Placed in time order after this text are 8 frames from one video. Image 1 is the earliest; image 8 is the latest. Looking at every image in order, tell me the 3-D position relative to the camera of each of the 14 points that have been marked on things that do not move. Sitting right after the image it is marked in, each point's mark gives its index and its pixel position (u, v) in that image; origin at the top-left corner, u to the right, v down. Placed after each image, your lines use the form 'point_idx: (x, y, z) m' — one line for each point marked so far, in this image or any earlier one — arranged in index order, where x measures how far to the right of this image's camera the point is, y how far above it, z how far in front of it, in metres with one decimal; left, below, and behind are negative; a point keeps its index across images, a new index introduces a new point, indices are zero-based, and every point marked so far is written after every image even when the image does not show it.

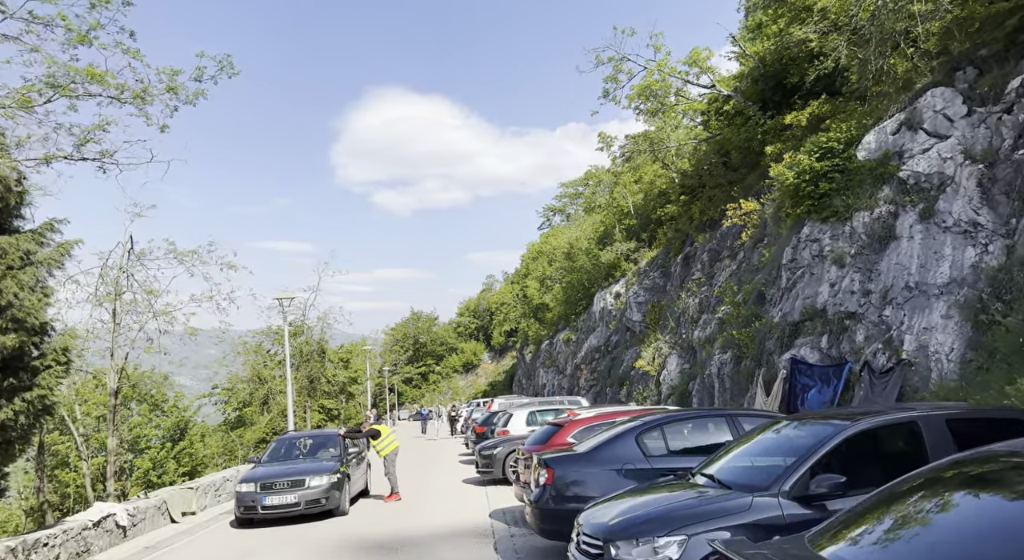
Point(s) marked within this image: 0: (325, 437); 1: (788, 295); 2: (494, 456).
0: (-3.8, -3.2, +14.9) m
1: (+5.8, -0.3, +15.5) m
2: (-0.4, -3.8, +16.0) m
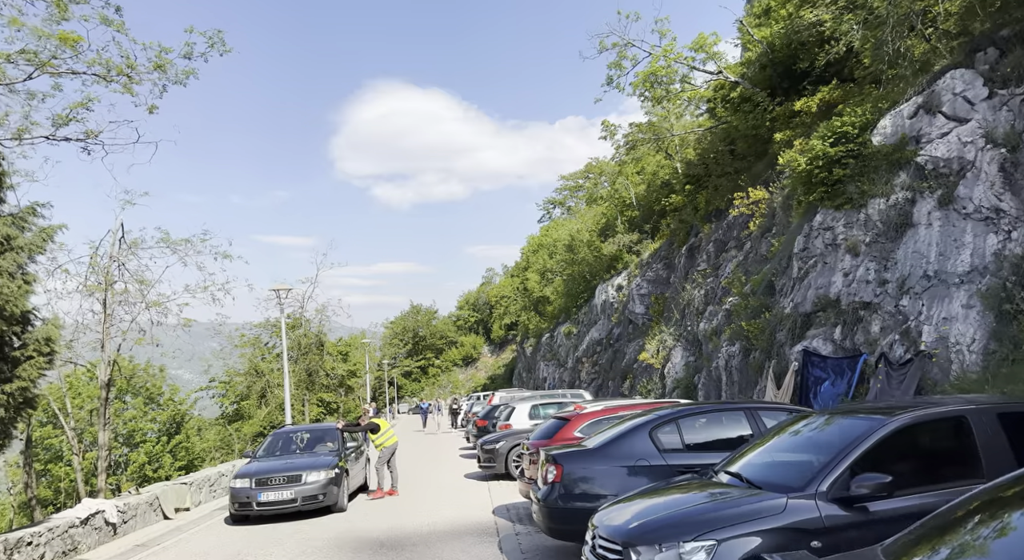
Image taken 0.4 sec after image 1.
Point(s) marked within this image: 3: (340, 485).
0: (-3.7, -3.0, +14.5) m
1: (+5.9, -0.1, +15.0) m
2: (-0.3, -3.6, +15.6) m
3: (-3.0, -3.6, +12.9) m
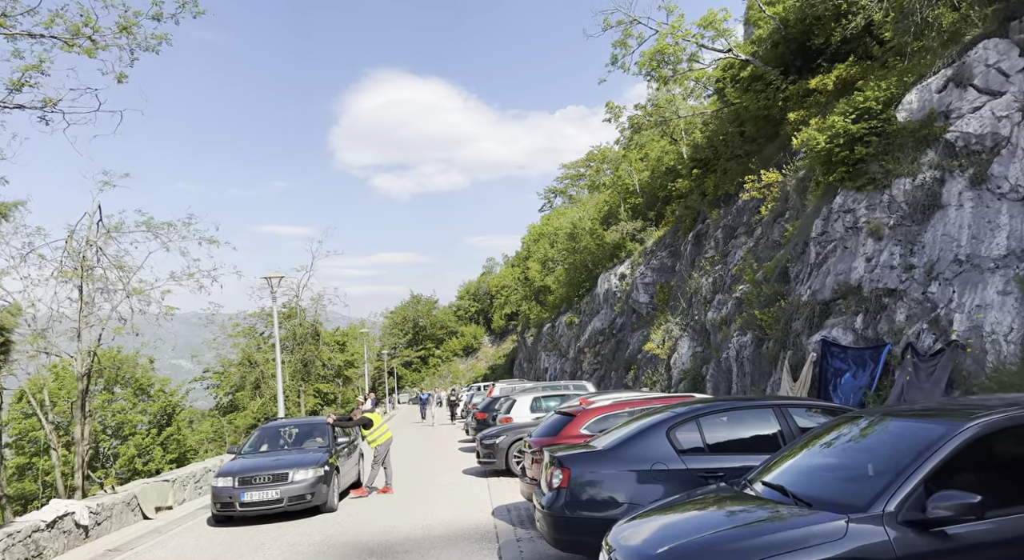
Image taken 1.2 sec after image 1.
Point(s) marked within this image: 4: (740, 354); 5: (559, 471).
0: (-3.7, -2.7, +13.7) m
1: (+5.9, +0.2, +14.2) m
2: (-0.3, -3.3, +14.8) m
3: (-3.0, -3.3, +12.1) m
4: (+5.2, -1.7, +16.7) m
5: (+0.4, -1.8, +6.9) m
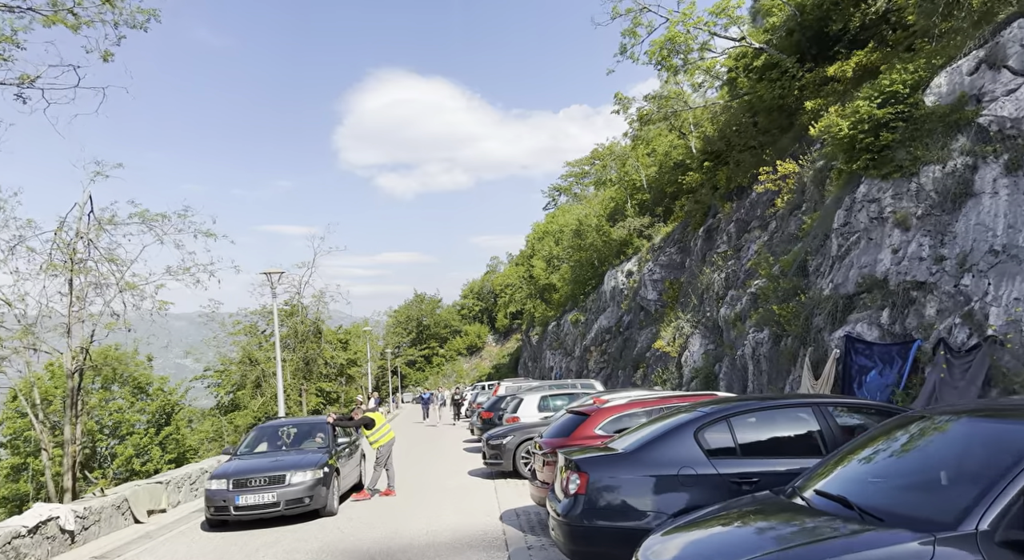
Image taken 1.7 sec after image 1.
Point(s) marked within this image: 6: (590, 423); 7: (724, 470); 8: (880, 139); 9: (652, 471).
0: (-3.6, -2.6, +13.1) m
1: (+6.0, +0.3, +13.6) m
2: (-0.2, -3.2, +14.2) m
3: (-2.9, -3.2, +11.5) m
4: (+5.3, -1.5, +16.1) m
5: (+0.6, -1.7, +6.4) m
6: (+1.0, -1.7, +9.0) m
7: (+1.8, -1.6, +6.1) m
8: (+6.4, +2.5, +12.9) m
9: (+1.2, -1.6, +6.2) m
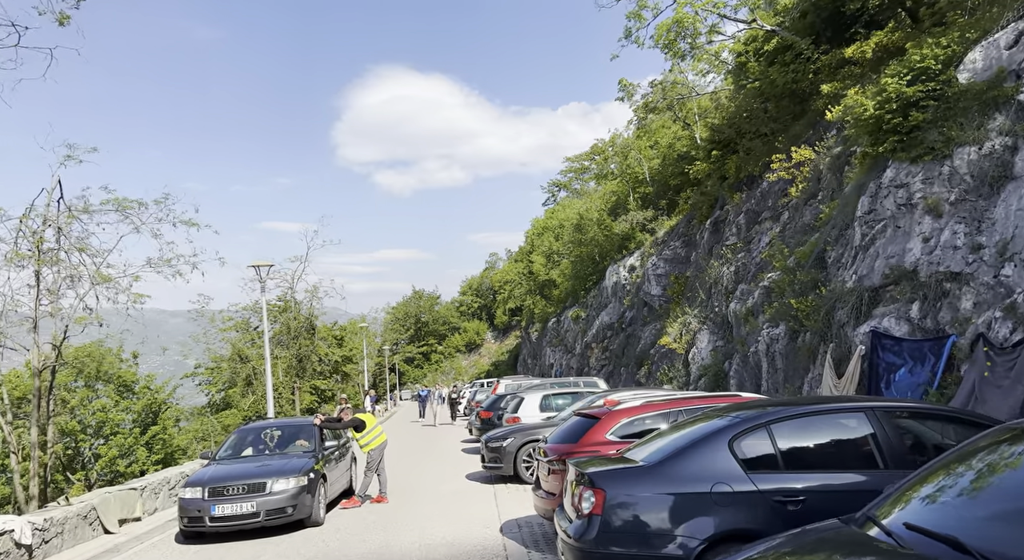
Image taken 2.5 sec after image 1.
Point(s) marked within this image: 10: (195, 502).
0: (-3.5, -2.4, +12.2) m
1: (+6.0, +0.4, +12.7) m
2: (-0.1, -3.1, +13.3) m
3: (-2.8, -3.1, +10.6) m
4: (+5.3, -1.4, +15.2) m
5: (+0.6, -1.6, +5.5) m
6: (+1.0, -1.6, +8.1) m
7: (+1.8, -1.5, +5.2) m
8: (+6.4, +2.6, +12.0) m
9: (+1.2, -1.5, +5.3) m
10: (-4.3, -3.0, +9.9) m
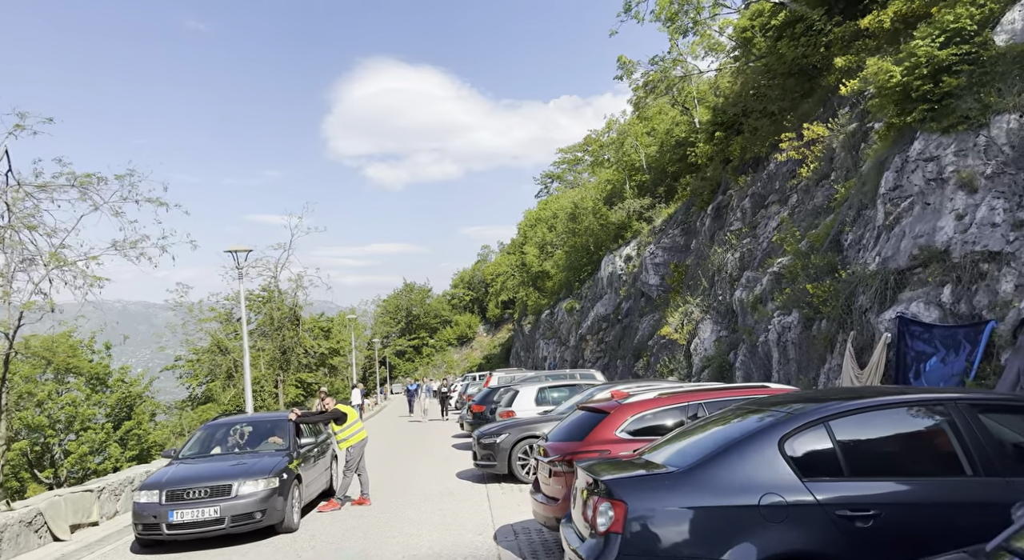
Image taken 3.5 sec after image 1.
0: (-3.6, -2.1, +11.2) m
1: (+5.9, +0.7, +11.7) m
2: (-0.2, -2.8, +12.3) m
3: (-2.9, -2.8, +9.6) m
4: (+5.2, -1.1, +14.2) m
5: (+0.6, -1.3, +4.4) m
6: (+0.9, -1.4, +7.1) m
7: (+1.8, -1.2, +4.2) m
8: (+6.4, +2.9, +11.0) m
9: (+1.2, -1.3, +4.2) m
10: (-4.3, -2.7, +8.8) m
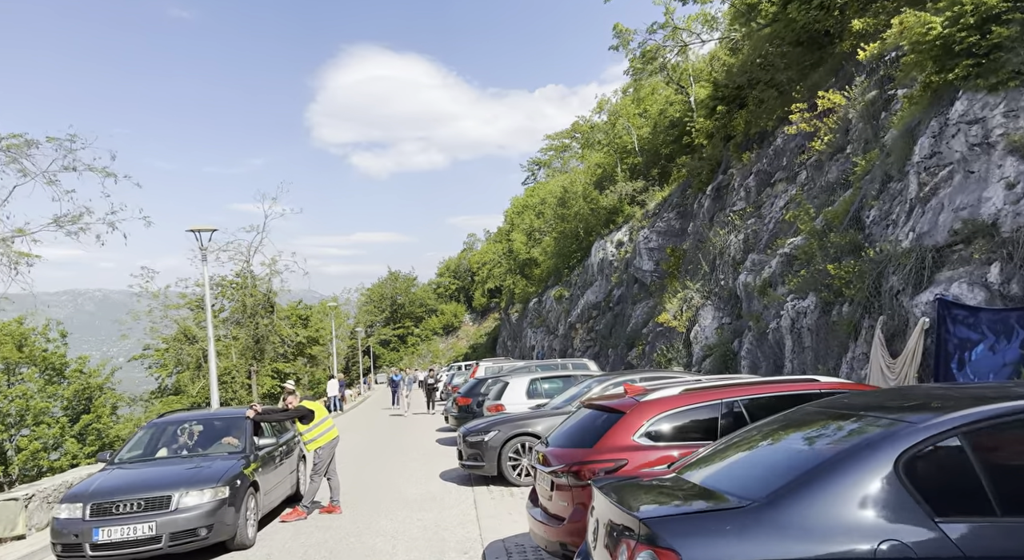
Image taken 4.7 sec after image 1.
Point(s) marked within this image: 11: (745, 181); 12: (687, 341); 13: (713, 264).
0: (-3.8, -1.8, +9.8) m
1: (+5.8, +1.0, +10.4) m
2: (-0.4, -2.5, +11.0) m
3: (-3.0, -2.5, +8.2) m
4: (+5.0, -0.7, +12.9) m
5: (+0.6, -1.1, +3.1) m
6: (+0.9, -1.1, +5.8) m
7: (+1.8, -1.0, +2.9) m
8: (+6.2, +3.2, +9.7) m
9: (+1.2, -1.1, +2.9) m
10: (-4.4, -2.4, +7.5) m
11: (+6.0, +2.5, +18.9) m
12: (+4.5, -1.6, +19.3) m
13: (+5.3, +0.4, +19.4) m
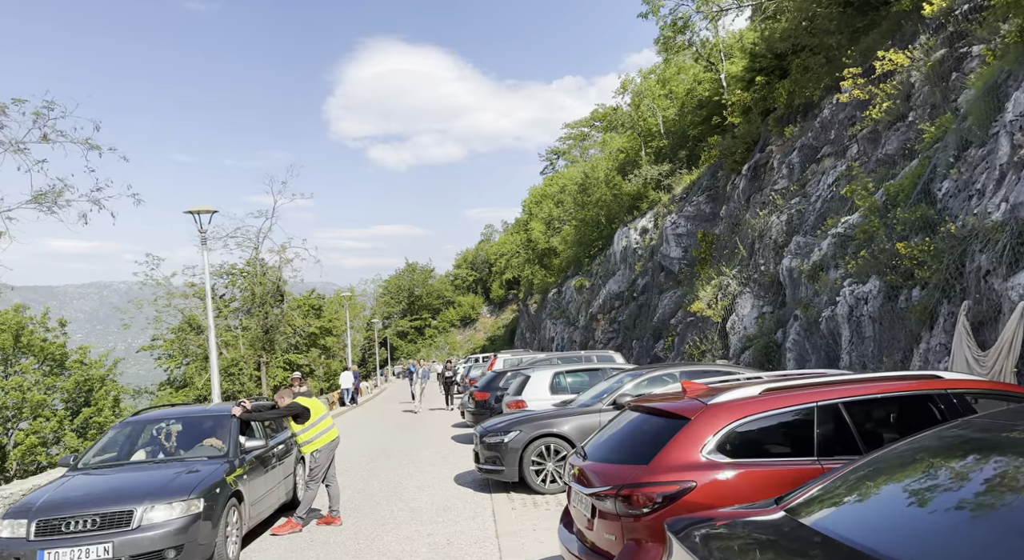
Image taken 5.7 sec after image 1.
0: (-3.5, -1.6, +8.5) m
1: (+6.1, +1.3, +9.0) m
2: (-0.1, -2.2, +9.7) m
3: (-2.8, -2.3, +7.0) m
4: (+5.4, -0.5, +11.5) m
5: (+0.7, -0.9, +1.8) m
6: (+1.1, -0.9, +4.5) m
7: (+1.9, -0.9, +1.6) m
8: (+6.5, +3.4, +8.2) m
9: (+1.3, -0.9, +1.6) m
10: (-4.2, -2.2, +6.3) m
11: (+6.5, +2.9, +17.4) m
12: (+5.0, -1.2, +17.9) m
13: (+5.8, +0.8, +17.9) m
